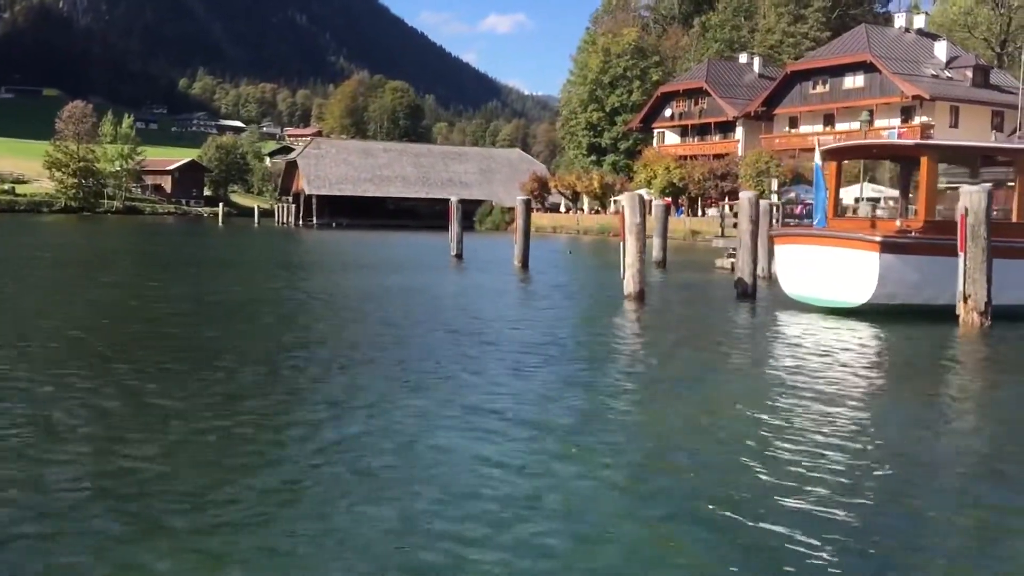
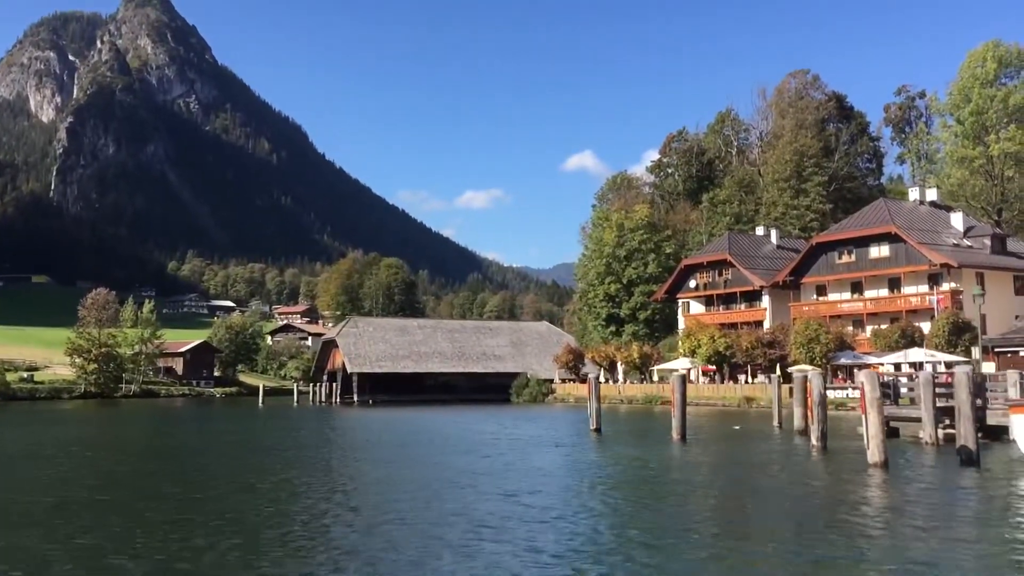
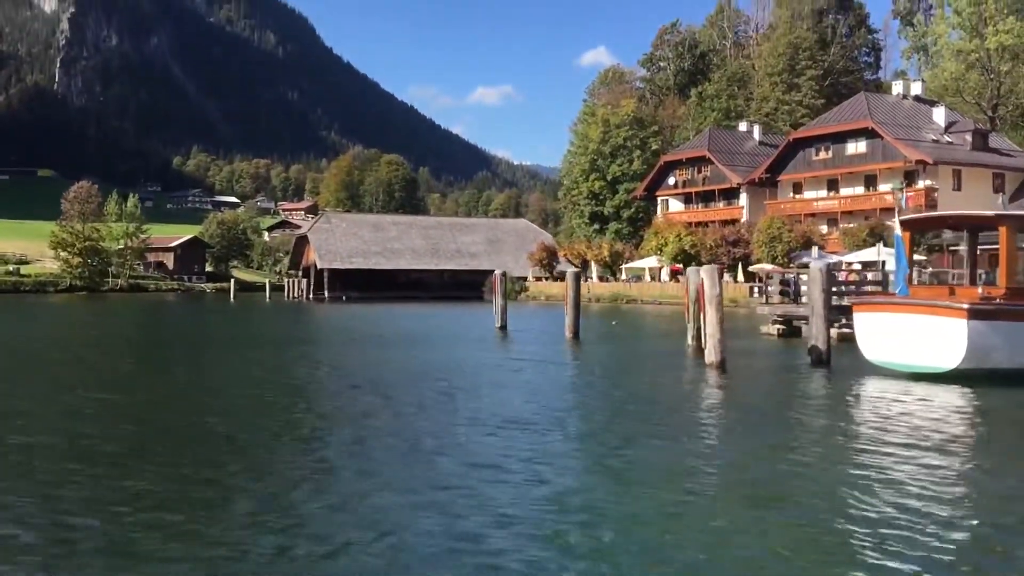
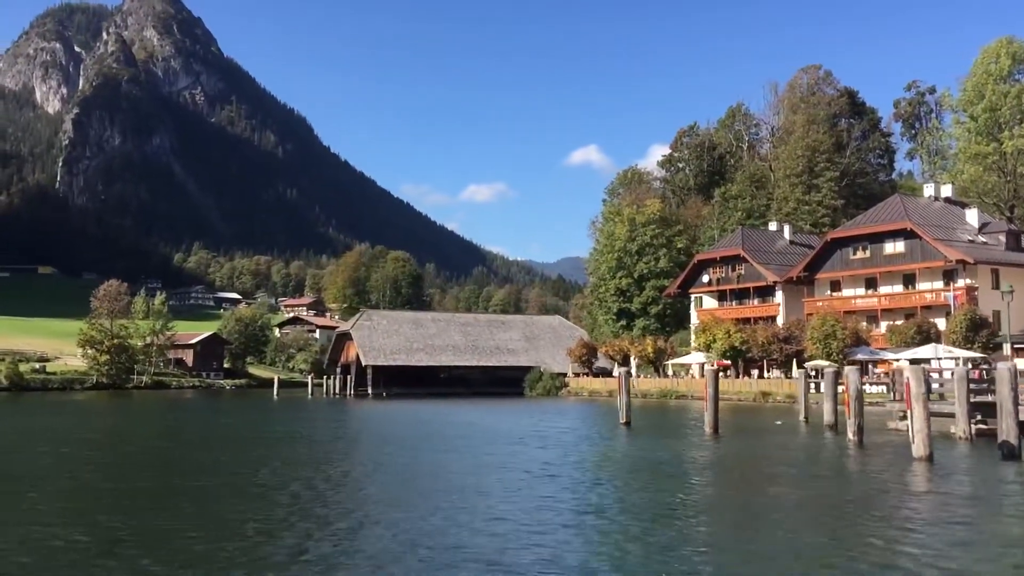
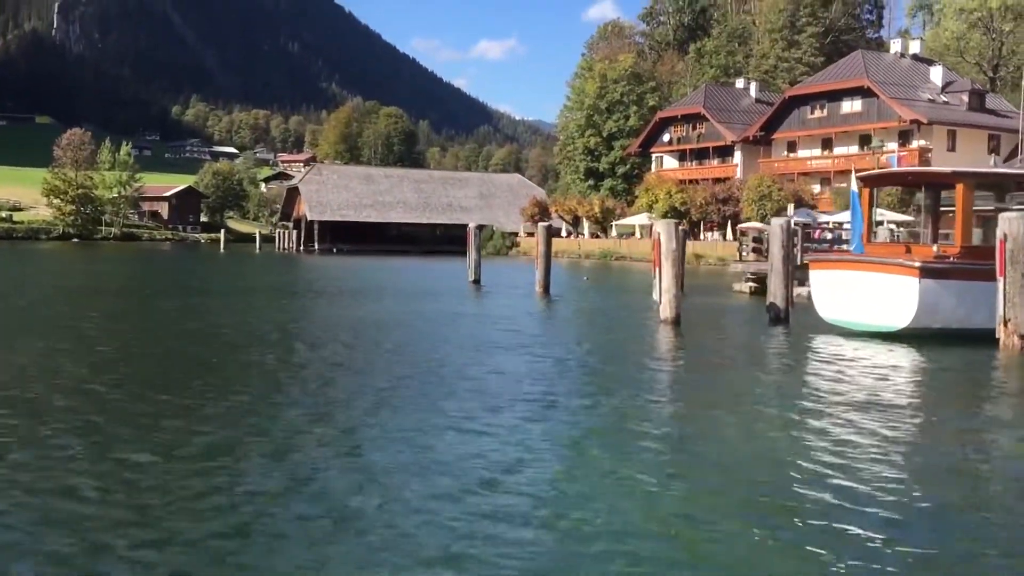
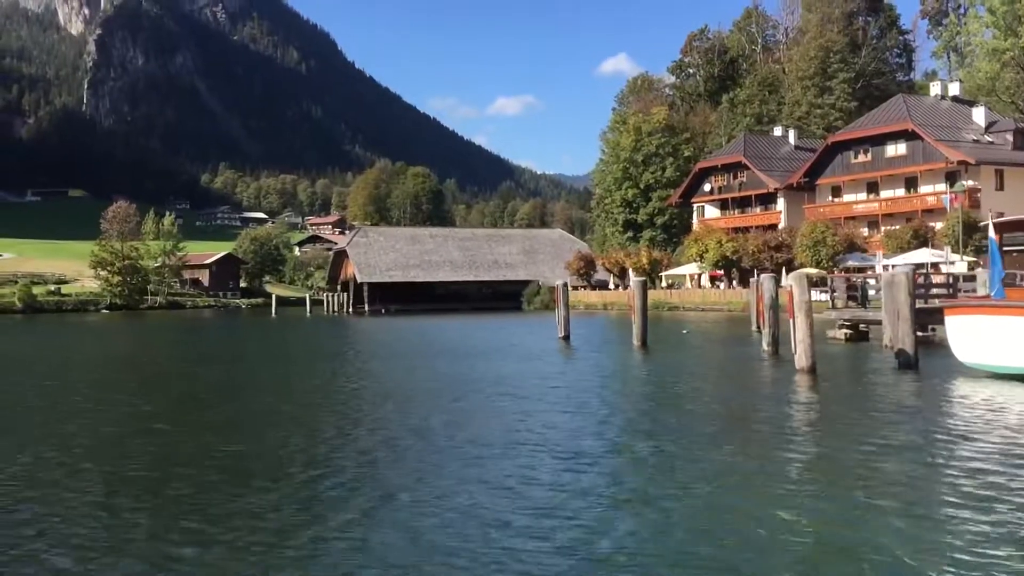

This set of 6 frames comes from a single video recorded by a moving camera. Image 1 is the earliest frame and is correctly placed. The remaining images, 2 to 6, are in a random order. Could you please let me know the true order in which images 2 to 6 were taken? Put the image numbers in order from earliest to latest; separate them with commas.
5, 3, 6, 2, 4
